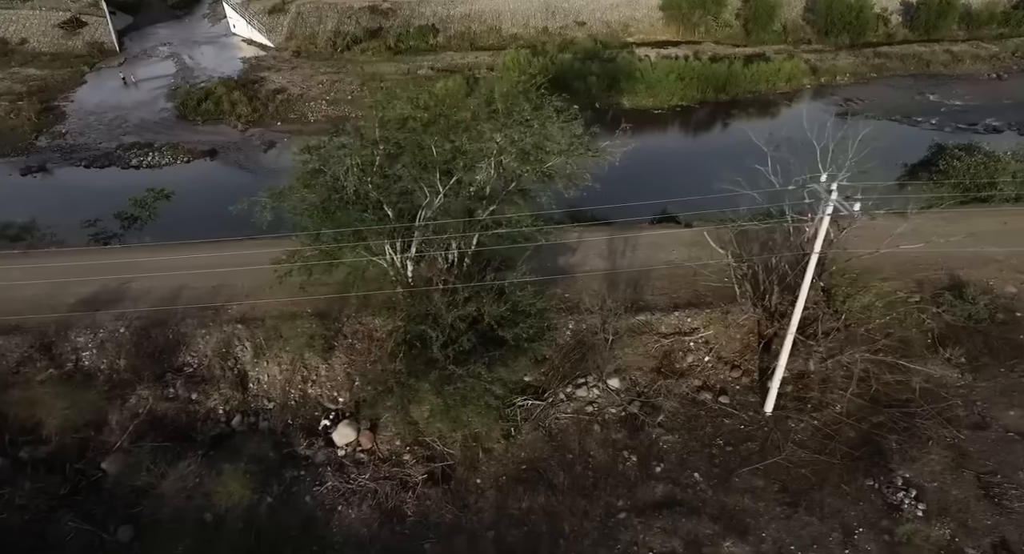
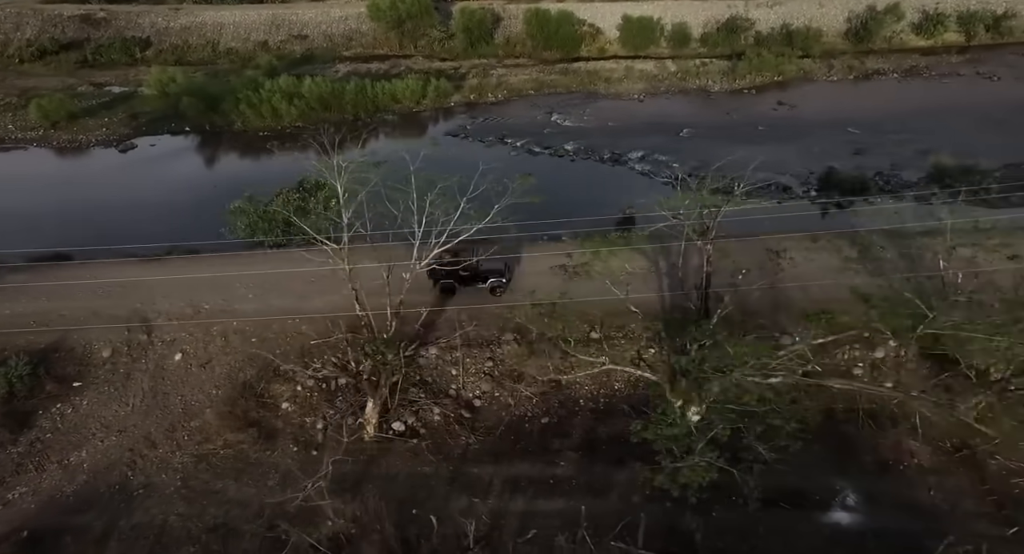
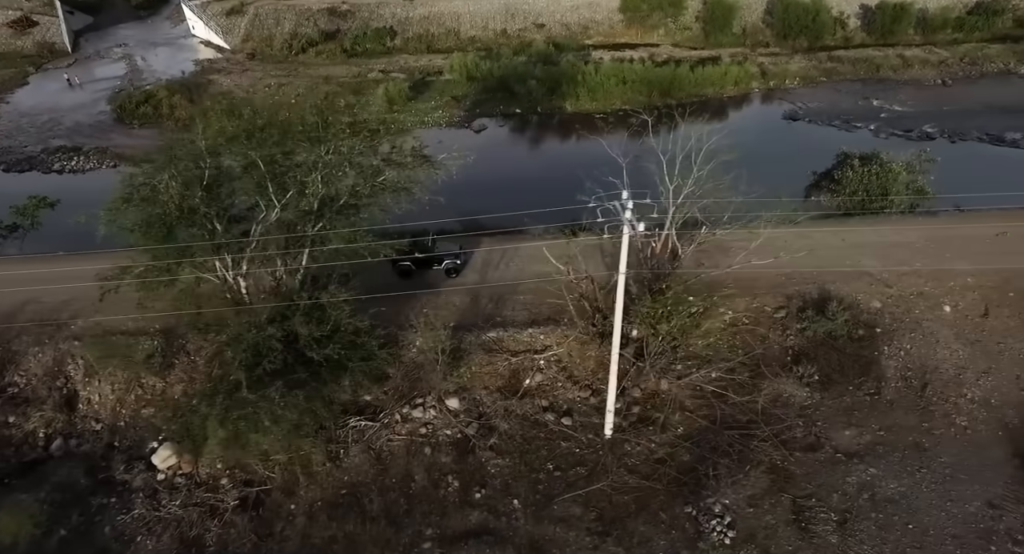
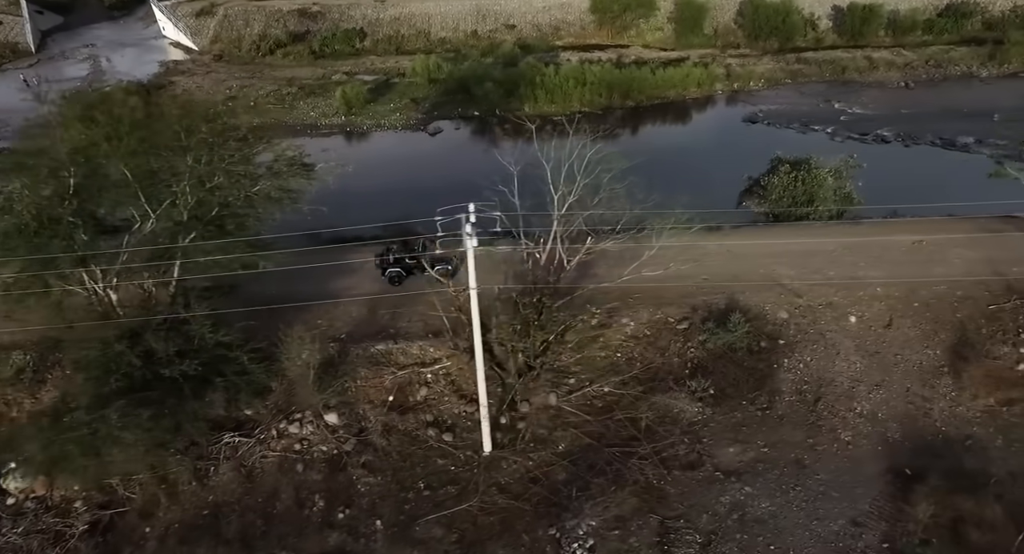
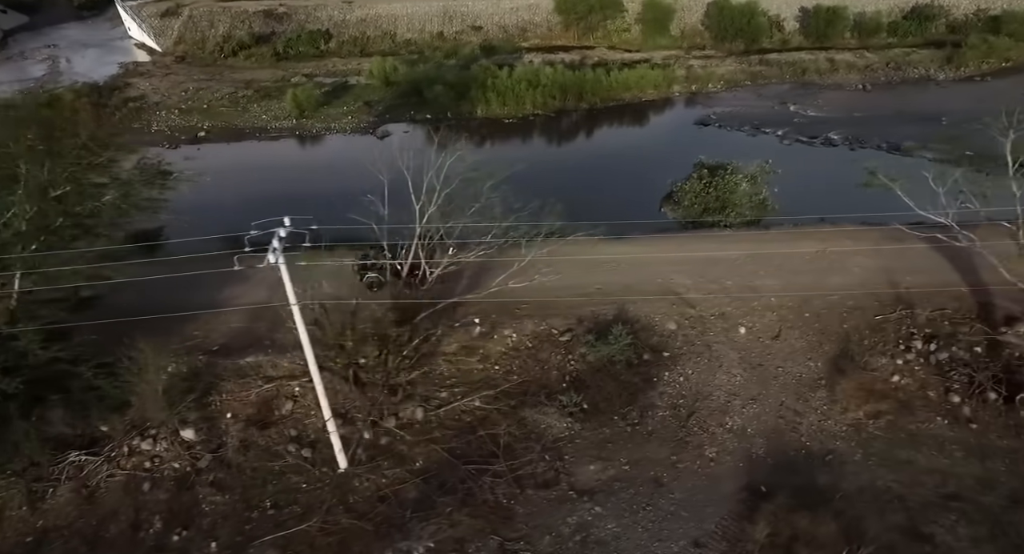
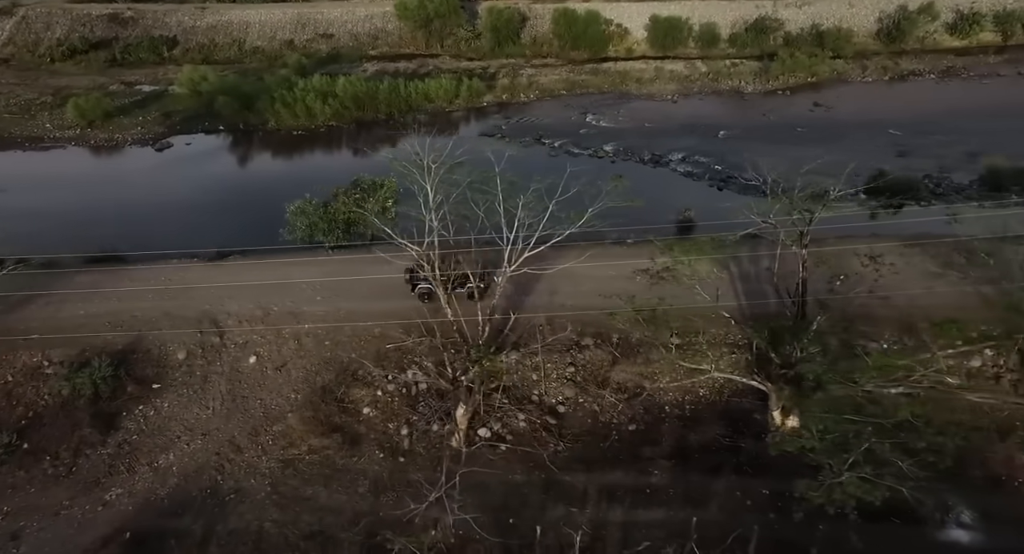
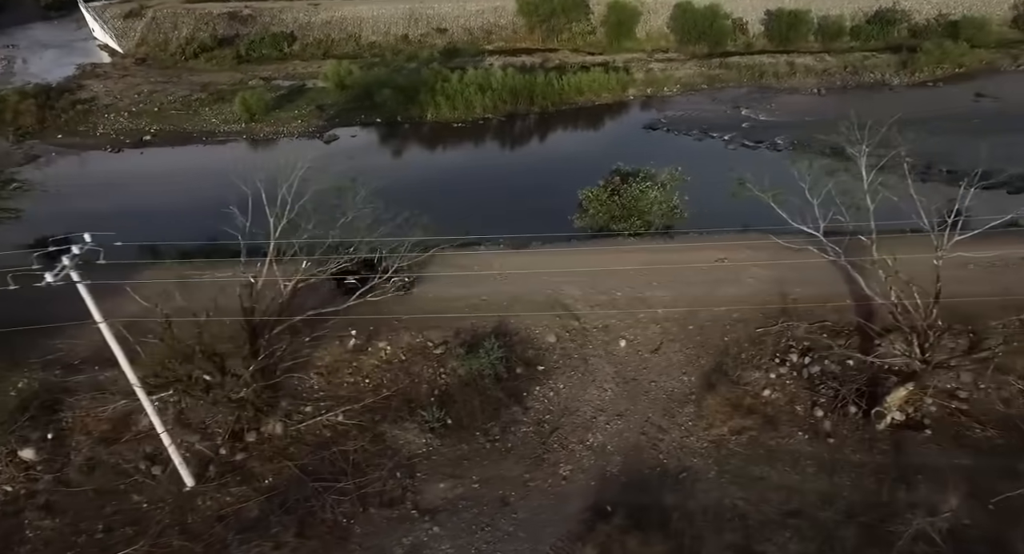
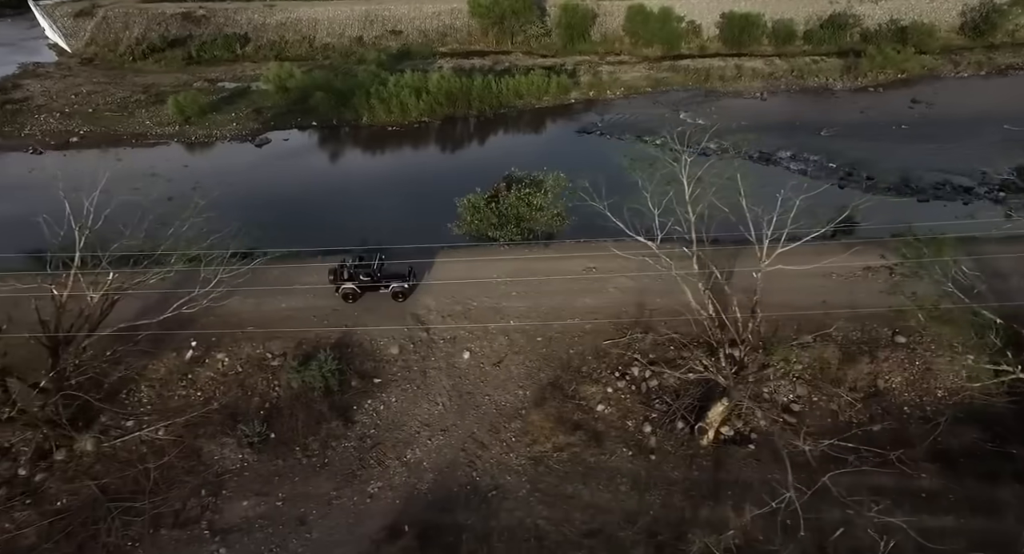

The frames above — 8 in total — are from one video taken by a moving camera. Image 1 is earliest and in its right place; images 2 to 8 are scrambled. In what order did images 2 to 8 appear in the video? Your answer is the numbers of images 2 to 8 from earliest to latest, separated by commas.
3, 4, 5, 7, 8, 6, 2
